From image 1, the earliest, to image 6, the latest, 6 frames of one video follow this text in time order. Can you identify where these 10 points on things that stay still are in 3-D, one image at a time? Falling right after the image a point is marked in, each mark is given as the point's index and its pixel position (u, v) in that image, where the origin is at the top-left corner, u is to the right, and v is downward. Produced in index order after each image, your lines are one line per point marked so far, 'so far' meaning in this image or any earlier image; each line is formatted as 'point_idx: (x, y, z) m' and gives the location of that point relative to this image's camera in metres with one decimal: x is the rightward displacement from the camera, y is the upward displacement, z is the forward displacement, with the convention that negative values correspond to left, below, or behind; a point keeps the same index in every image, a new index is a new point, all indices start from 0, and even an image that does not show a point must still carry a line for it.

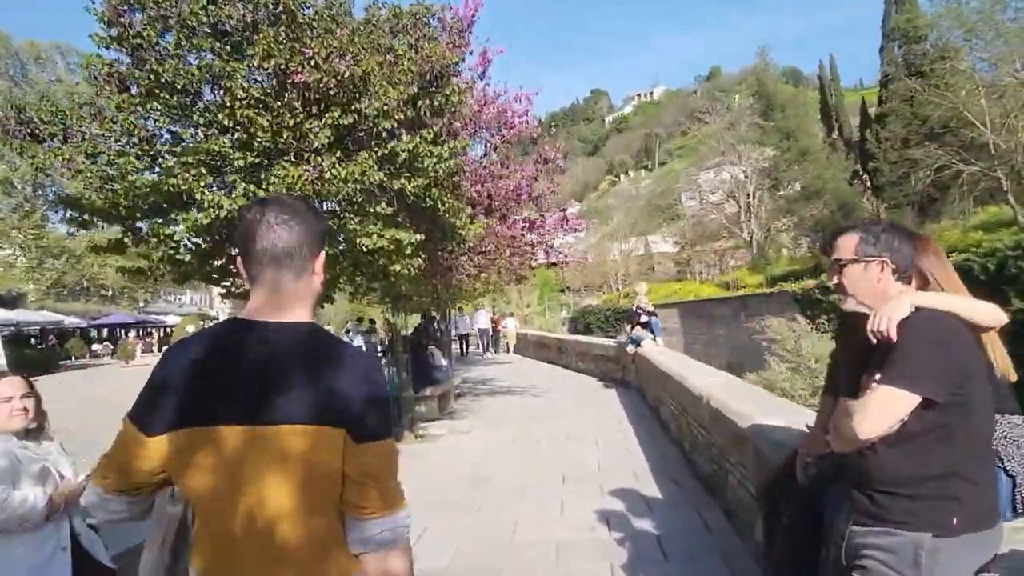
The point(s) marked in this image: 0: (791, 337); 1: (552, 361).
0: (+4.5, -0.8, +14.9) m
1: (+0.7, -1.3, +15.8) m
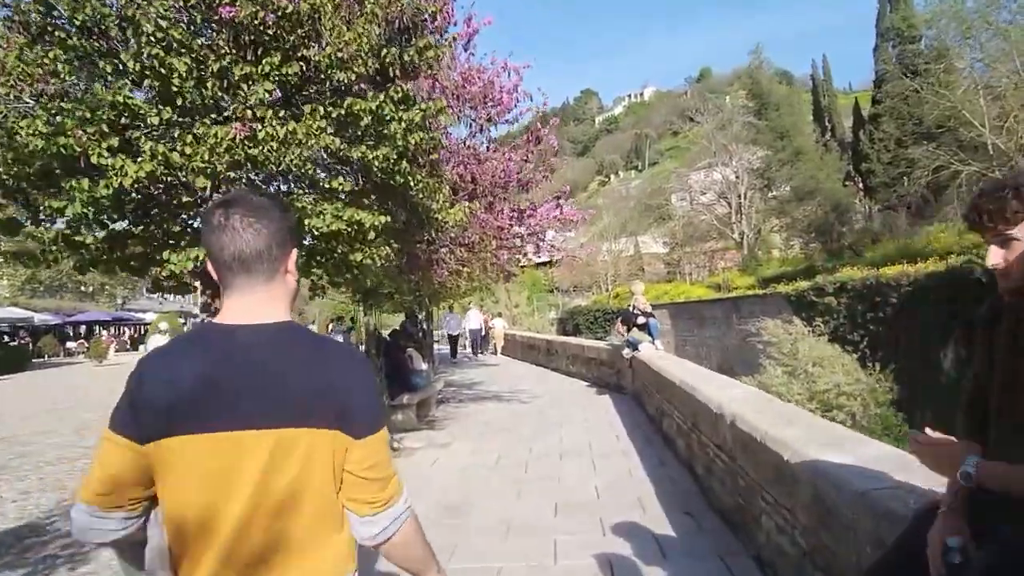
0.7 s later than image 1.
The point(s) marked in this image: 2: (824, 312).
0: (+4.4, -0.8, +14.5) m
1: (+0.5, -1.3, +15.4) m
2: (+6.3, -0.5, +18.6) m
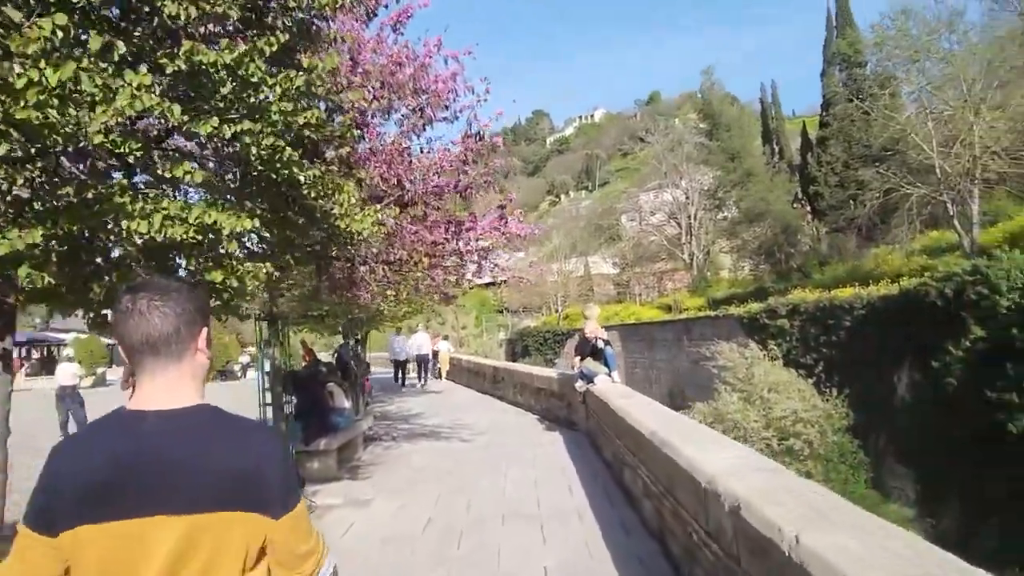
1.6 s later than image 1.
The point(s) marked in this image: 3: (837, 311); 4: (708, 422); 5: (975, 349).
0: (+3.5, -1.2, +14.1) m
1: (-0.4, -1.6, +14.8) m
2: (+5.2, -0.9, +18.3) m
3: (+5.9, -0.4, +16.6) m
4: (+2.8, -1.9, +13.1) m
5: (+6.4, -0.8, +12.8) m
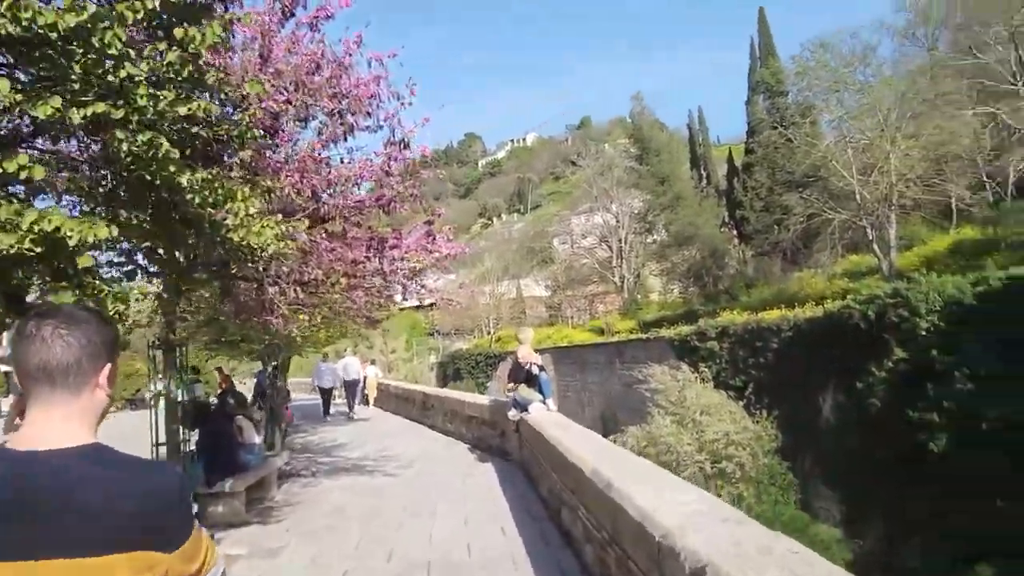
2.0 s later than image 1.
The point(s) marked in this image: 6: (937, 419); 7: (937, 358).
0: (+2.5, -1.5, +14.1) m
1: (-1.5, -2.0, +14.4) m
2: (+3.9, -1.4, +18.4) m
3: (+4.6, -0.8, +16.7) m
4: (+1.8, -2.2, +13.0) m
5: (+5.4, -1.2, +13.0) m
6: (+5.5, -1.7, +11.8) m
7: (+5.6, -0.9, +12.0) m
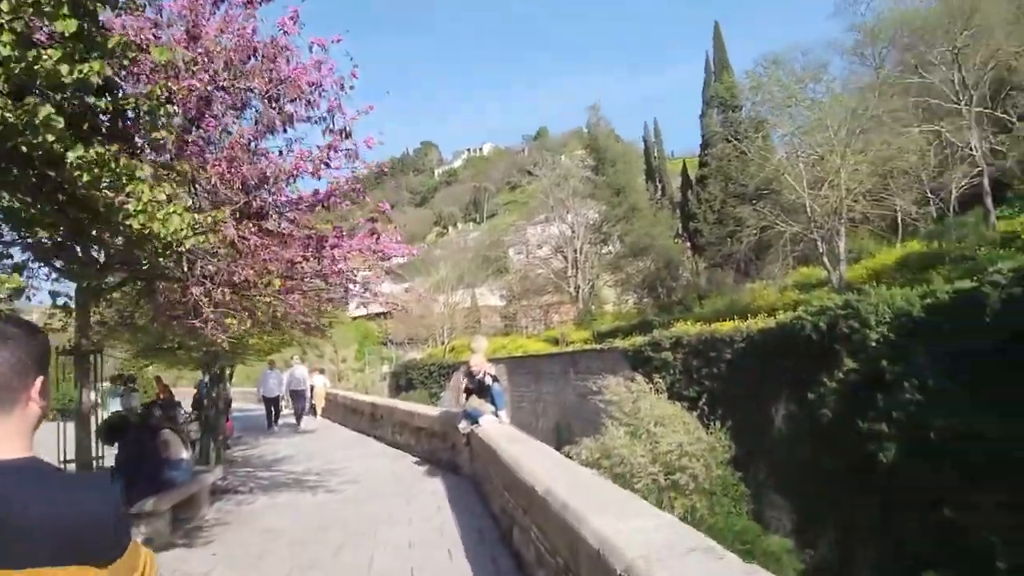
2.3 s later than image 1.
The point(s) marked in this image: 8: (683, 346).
0: (+1.8, -1.7, +14.0) m
1: (-2.2, -2.1, +14.2) m
2: (+3.0, -1.6, +18.4) m
3: (+3.8, -1.0, +16.8) m
4: (+1.2, -2.4, +12.9) m
5: (+4.8, -1.3, +13.0) m
6: (+4.9, -1.8, +11.9) m
7: (+5.0, -1.1, +12.1) m
8: (+3.3, -1.1, +17.7) m
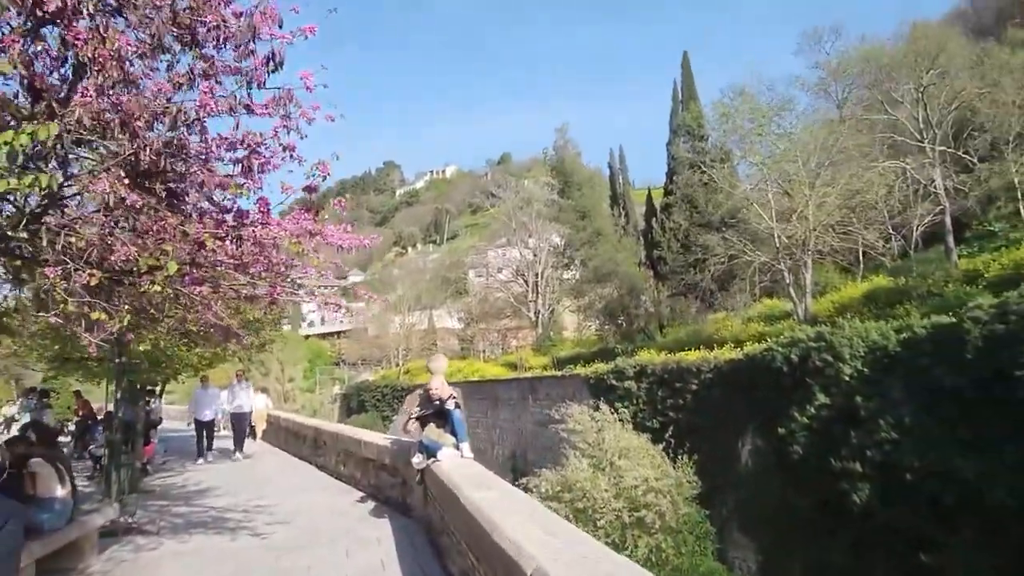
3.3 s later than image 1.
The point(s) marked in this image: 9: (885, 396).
0: (+1.2, -2.0, +13.3) m
1: (-2.8, -2.3, +13.3) m
2: (+2.1, -2.1, +17.8) m
3: (+3.1, -1.5, +16.2) m
4: (+0.6, -2.7, +12.2) m
5: (+4.2, -1.8, +12.5) m
6: (+4.3, -2.2, +11.4) m
7: (+4.5, -1.5, +11.6) m
8: (+2.5, -1.6, +17.2) m
9: (+4.6, -1.4, +11.3) m
